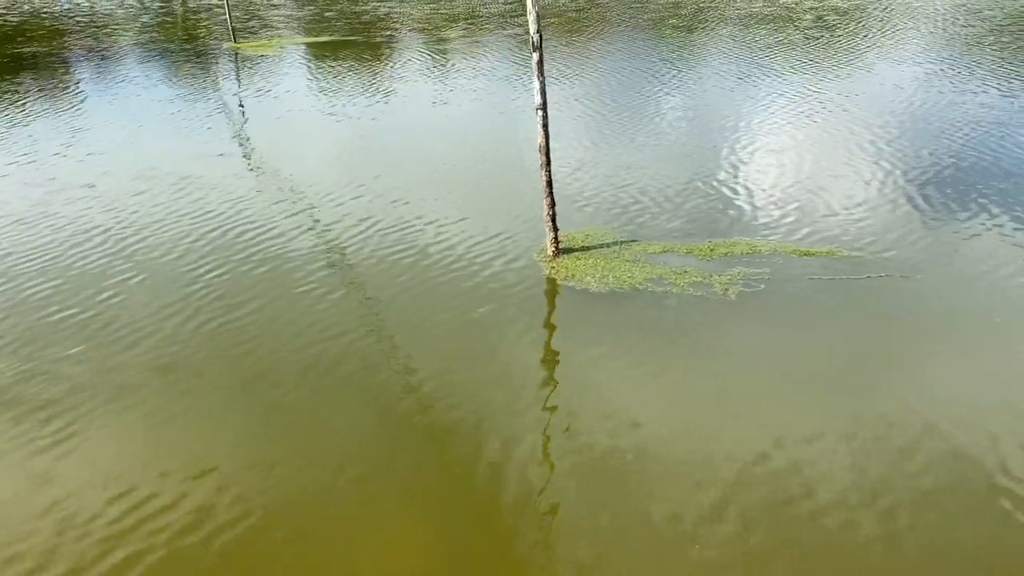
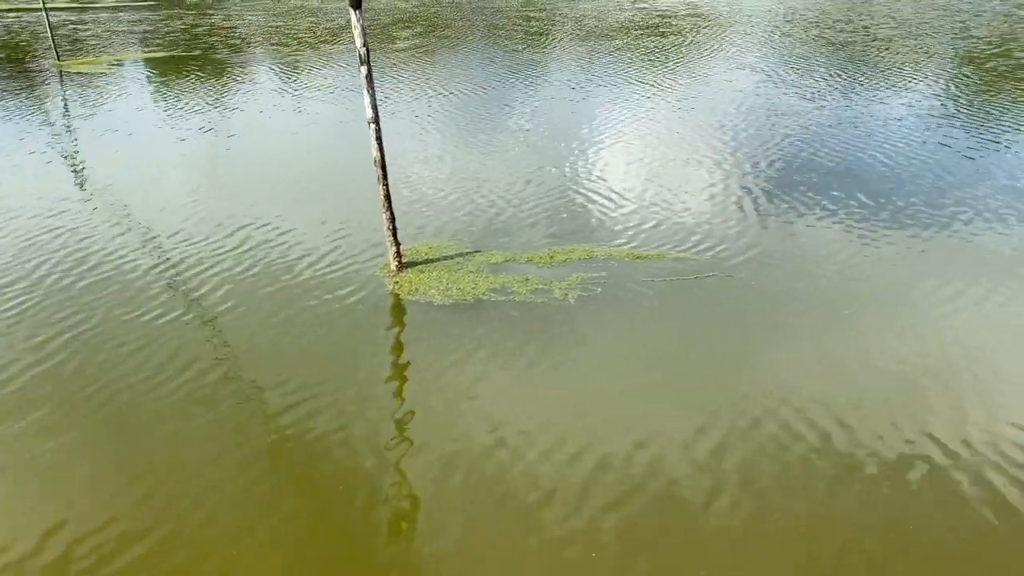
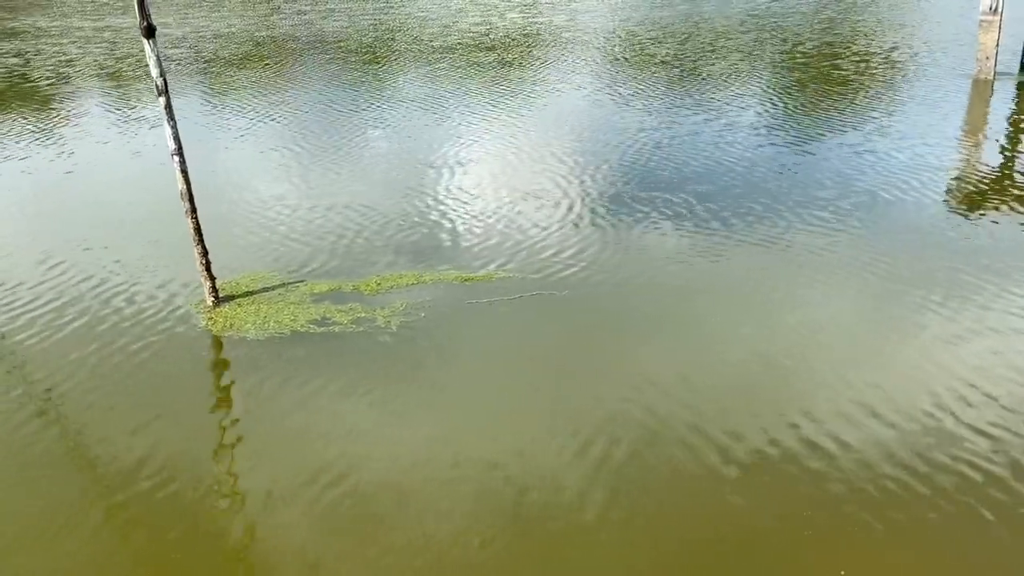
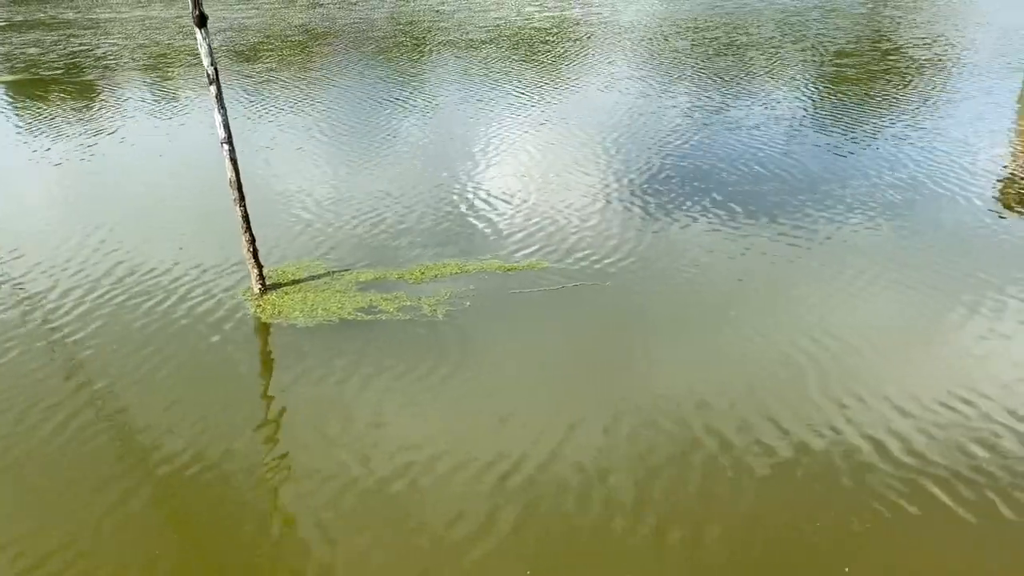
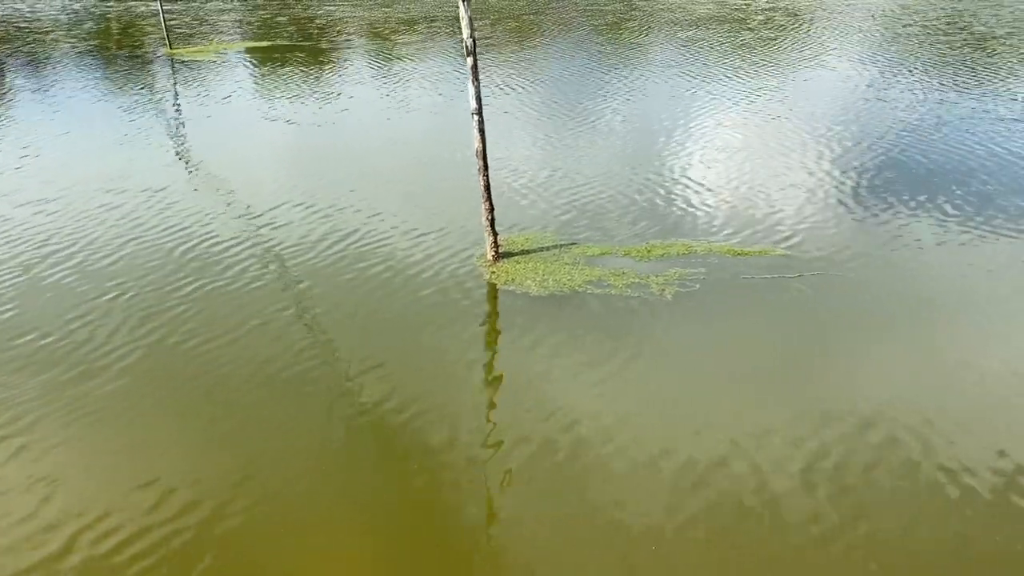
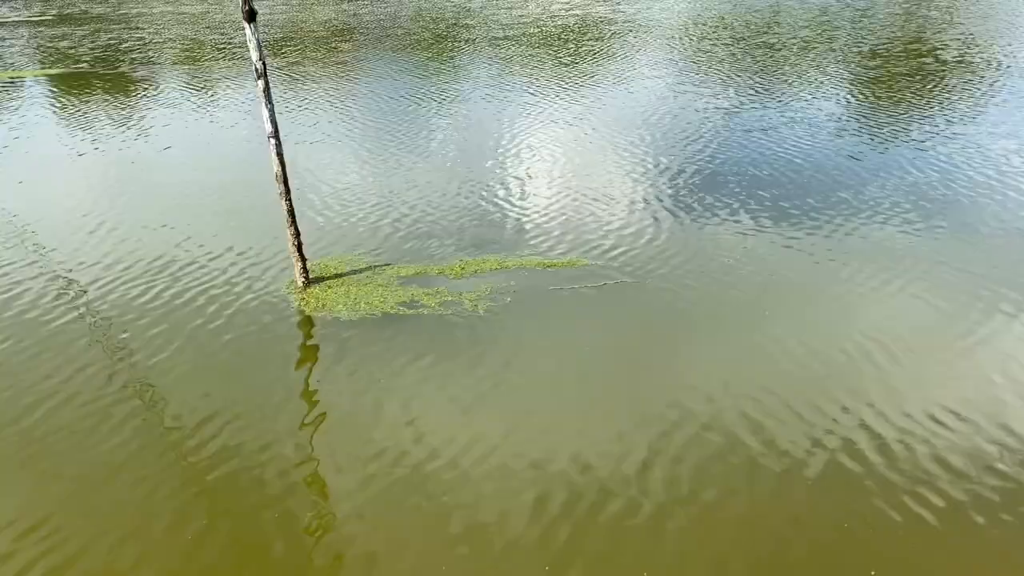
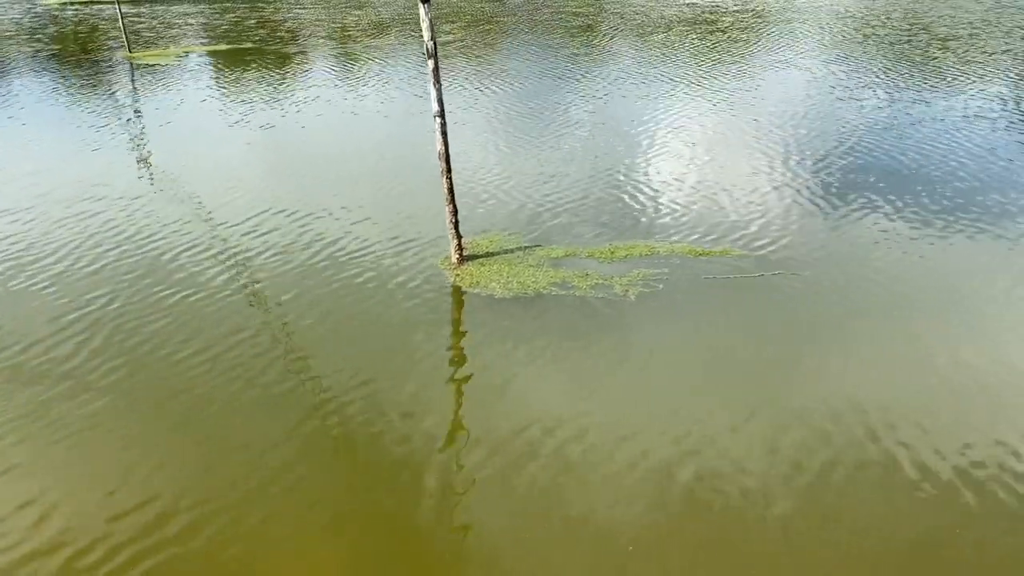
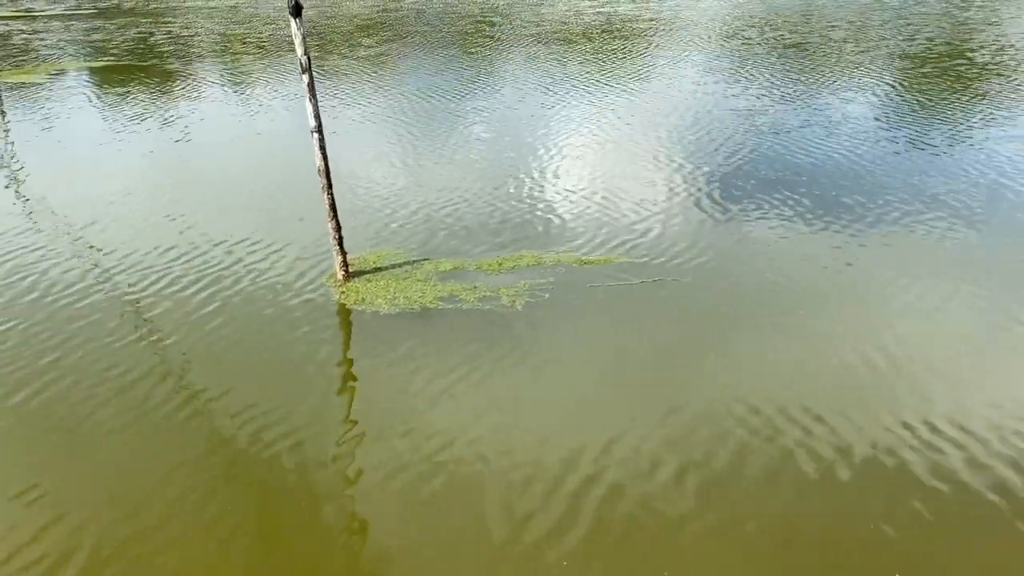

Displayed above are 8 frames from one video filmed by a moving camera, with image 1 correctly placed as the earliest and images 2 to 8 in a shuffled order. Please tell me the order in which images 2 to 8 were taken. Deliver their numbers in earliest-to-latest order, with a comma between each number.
5, 7, 2, 8, 6, 4, 3
